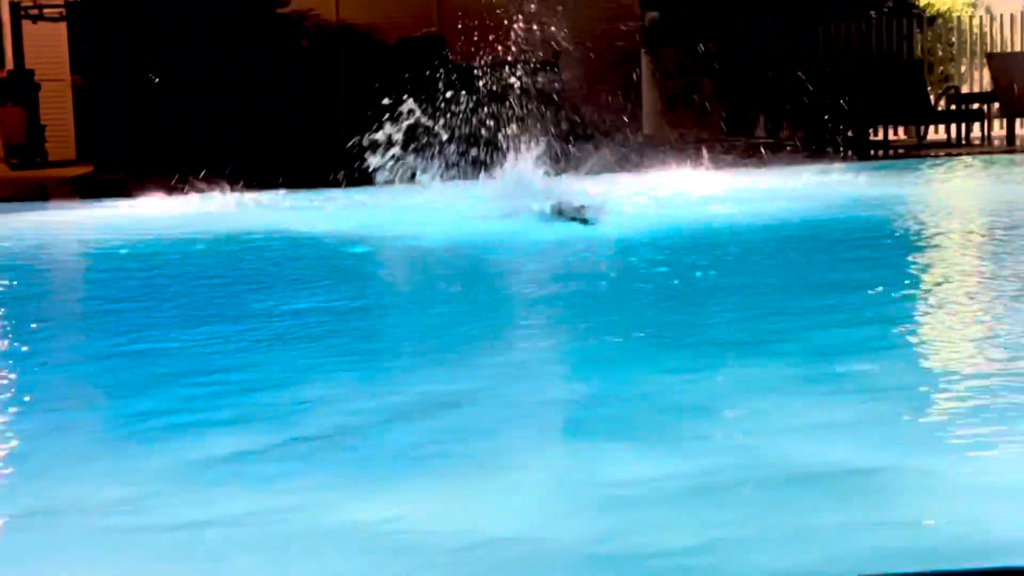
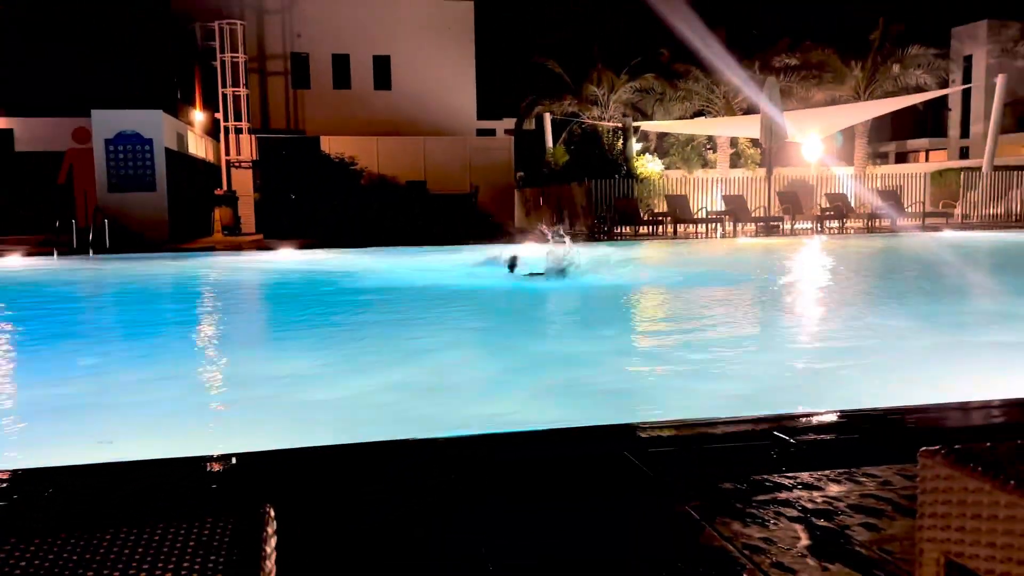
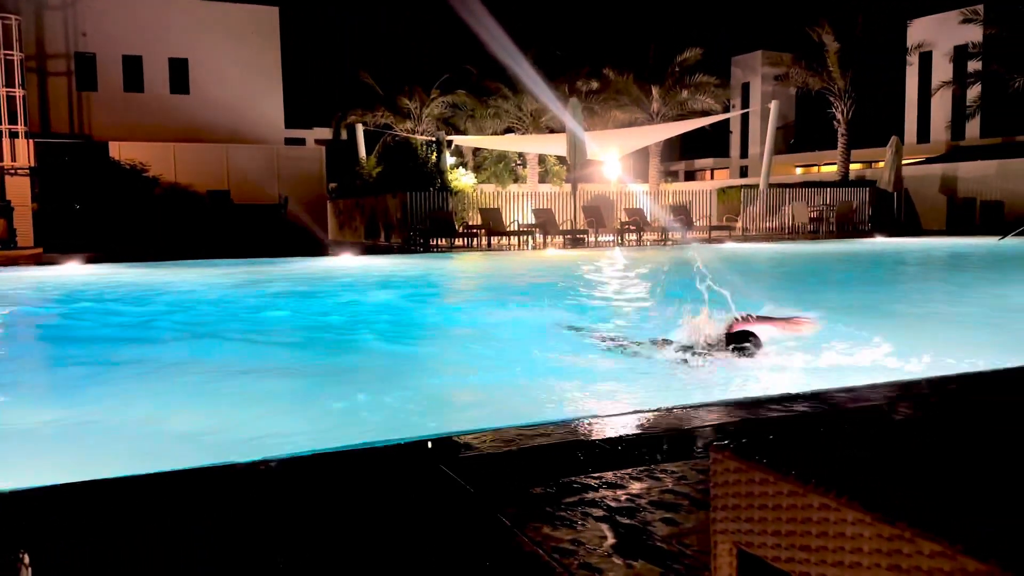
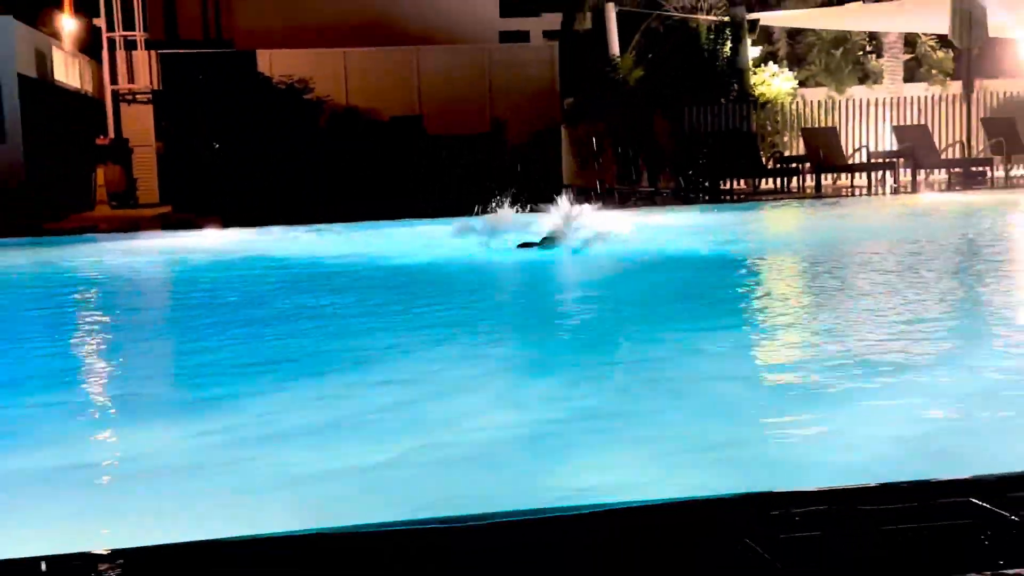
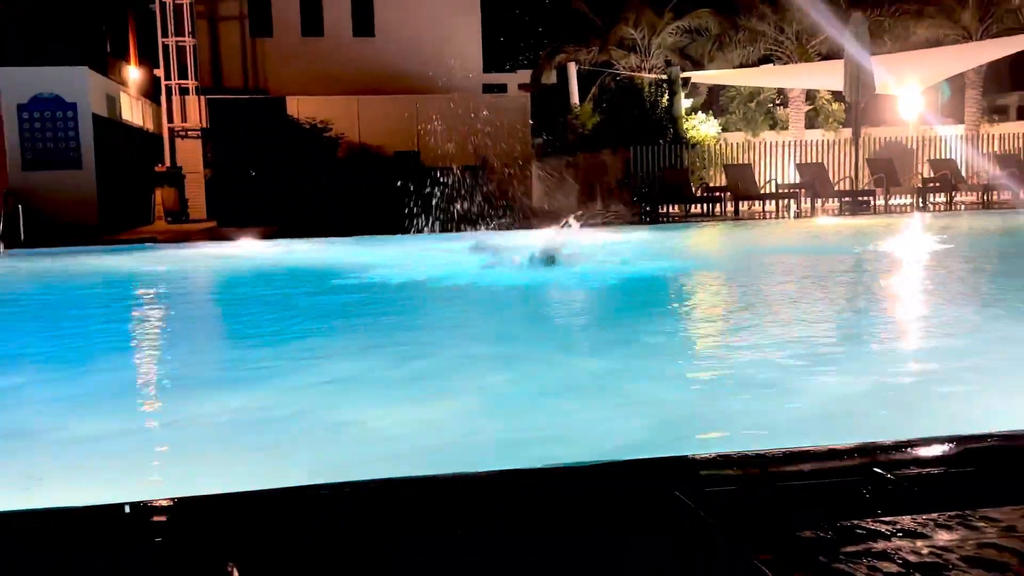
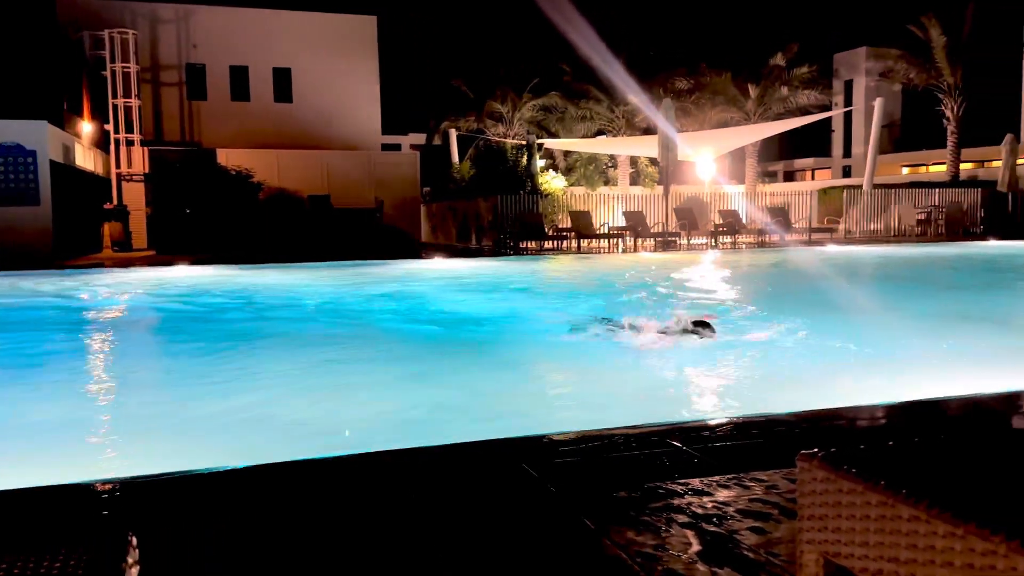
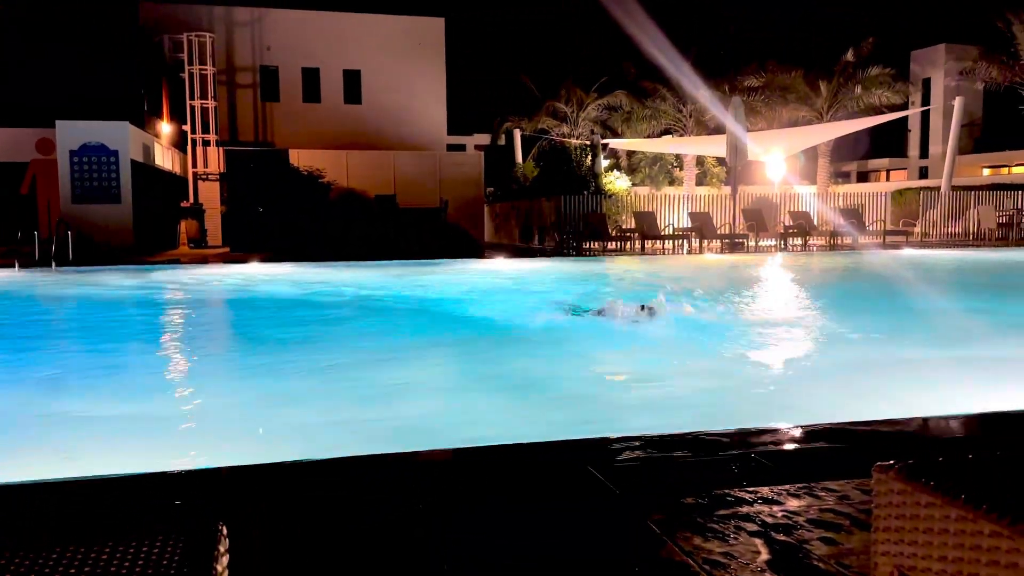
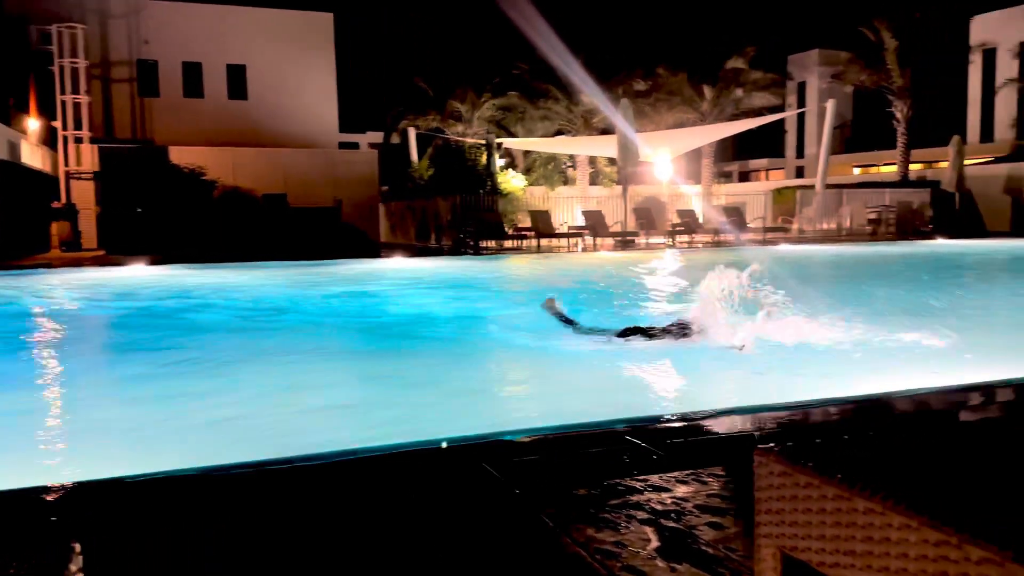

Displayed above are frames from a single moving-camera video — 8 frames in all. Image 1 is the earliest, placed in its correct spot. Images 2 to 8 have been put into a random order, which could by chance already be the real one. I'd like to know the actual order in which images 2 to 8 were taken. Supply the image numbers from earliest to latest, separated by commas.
4, 5, 2, 7, 6, 8, 3
